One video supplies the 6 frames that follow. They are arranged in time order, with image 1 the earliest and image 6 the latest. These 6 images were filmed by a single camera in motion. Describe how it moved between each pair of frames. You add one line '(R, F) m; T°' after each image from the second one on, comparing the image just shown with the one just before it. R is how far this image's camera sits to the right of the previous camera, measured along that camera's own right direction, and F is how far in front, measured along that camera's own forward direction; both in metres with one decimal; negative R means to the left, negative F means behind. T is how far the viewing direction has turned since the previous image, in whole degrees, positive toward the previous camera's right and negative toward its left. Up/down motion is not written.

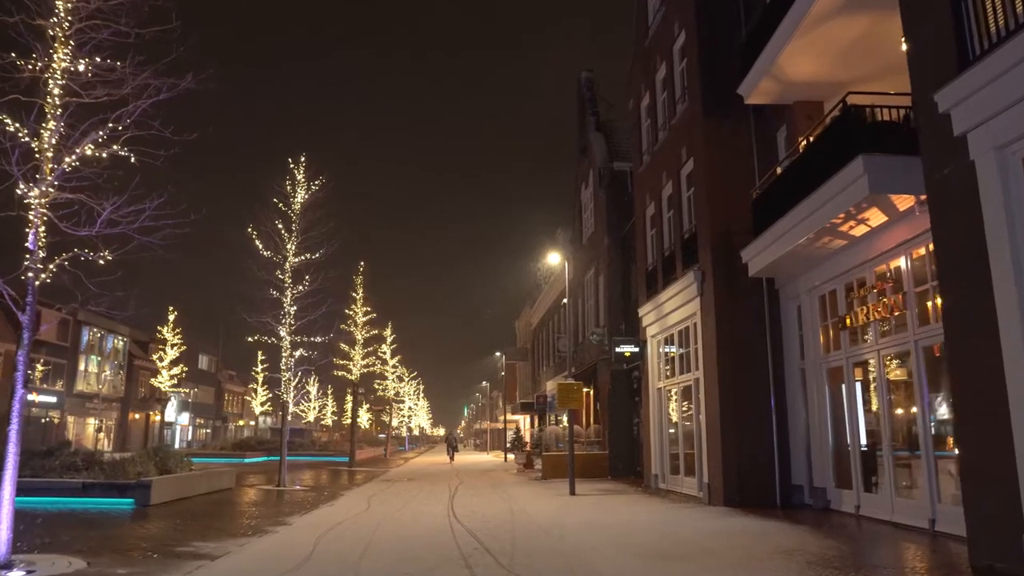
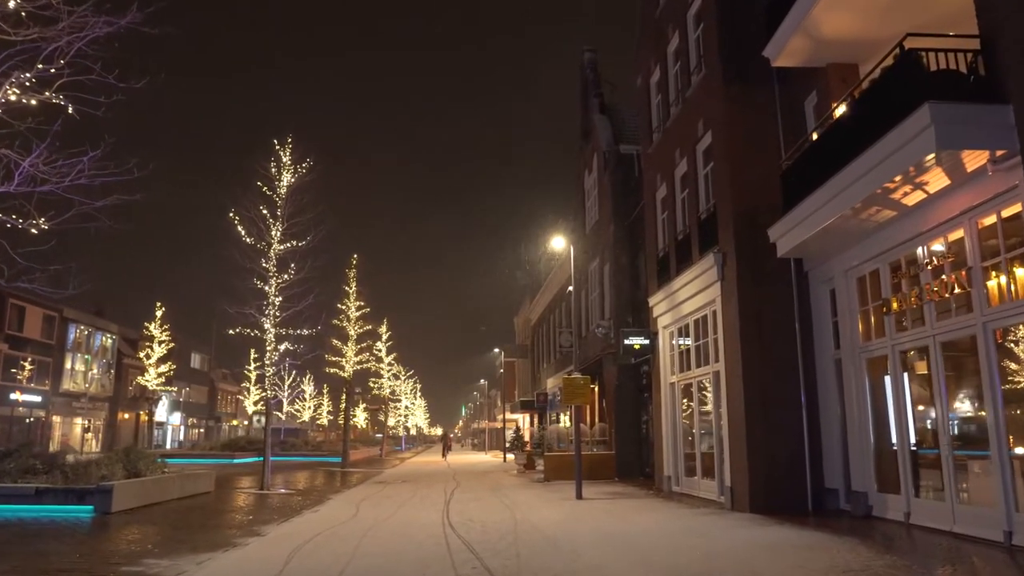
(-0.1, +1.4) m; 0°
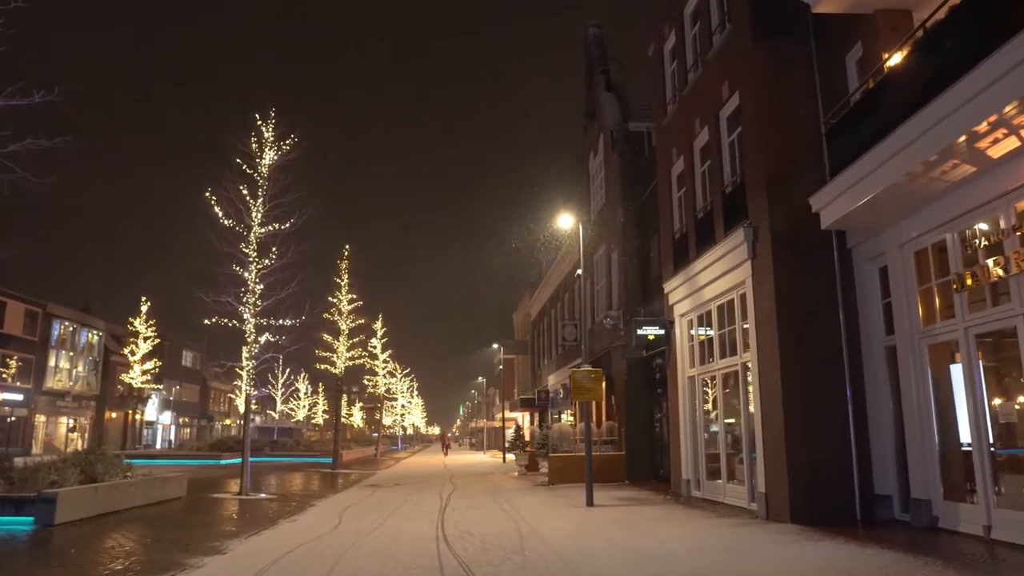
(-0.1, +1.6) m; 0°
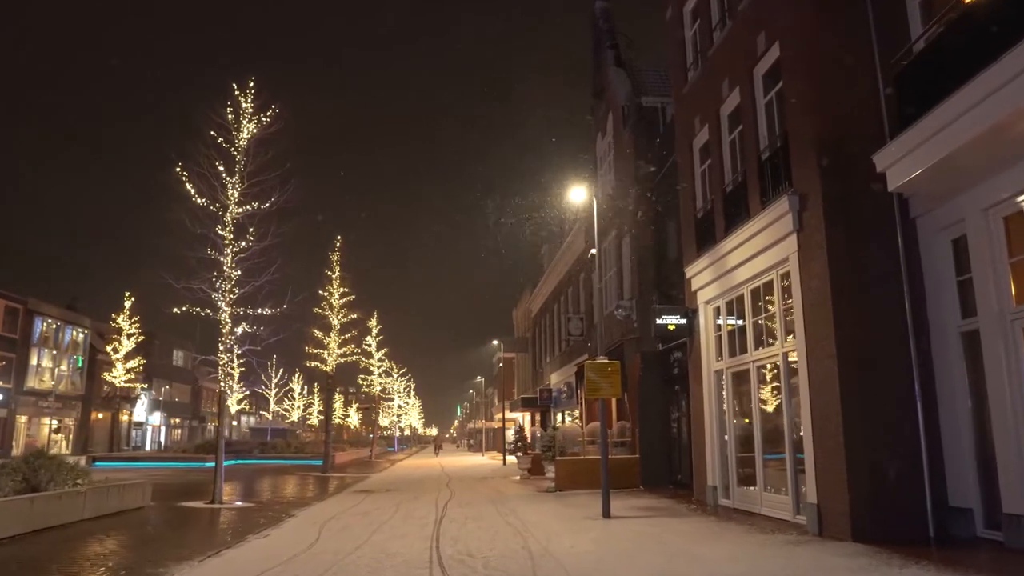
(-0.1, +1.7) m; 0°
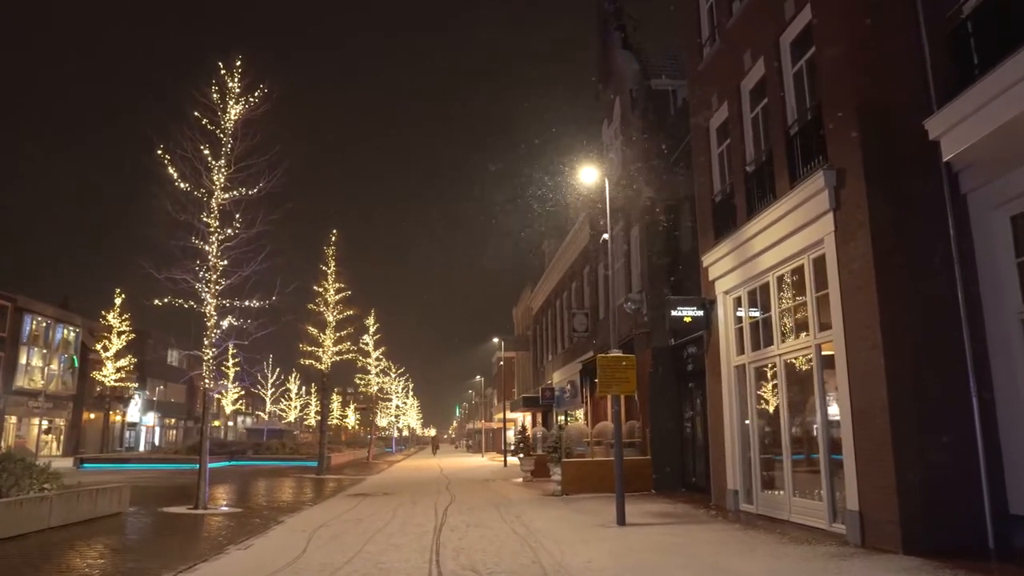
(-0.1, +1.0) m; 0°
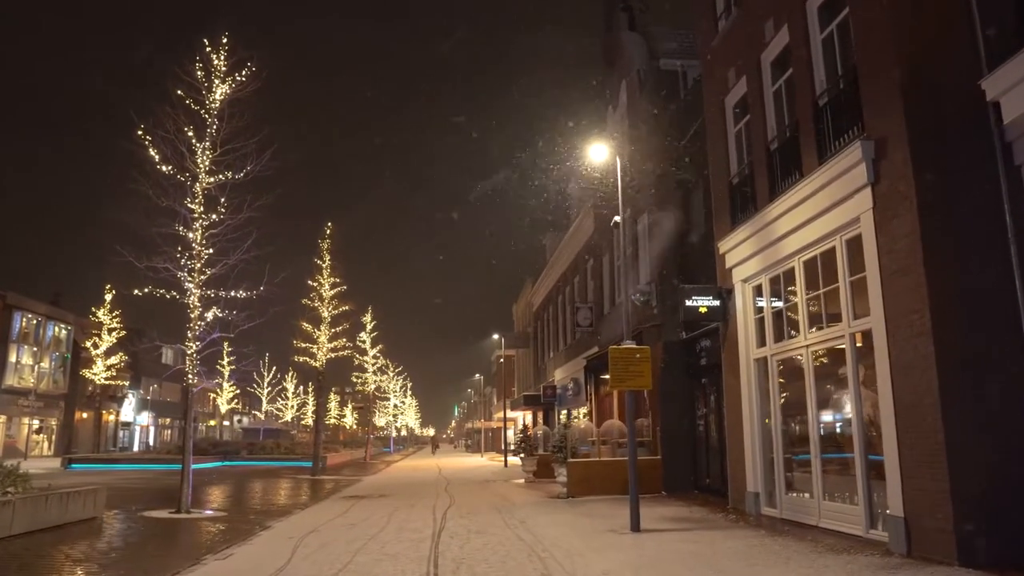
(-0.1, +0.9) m; 0°
